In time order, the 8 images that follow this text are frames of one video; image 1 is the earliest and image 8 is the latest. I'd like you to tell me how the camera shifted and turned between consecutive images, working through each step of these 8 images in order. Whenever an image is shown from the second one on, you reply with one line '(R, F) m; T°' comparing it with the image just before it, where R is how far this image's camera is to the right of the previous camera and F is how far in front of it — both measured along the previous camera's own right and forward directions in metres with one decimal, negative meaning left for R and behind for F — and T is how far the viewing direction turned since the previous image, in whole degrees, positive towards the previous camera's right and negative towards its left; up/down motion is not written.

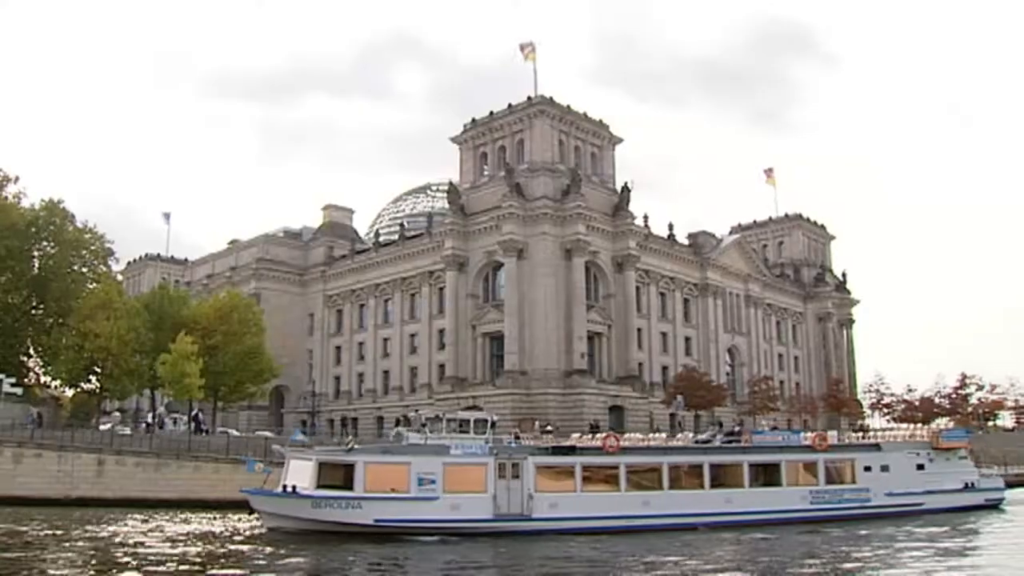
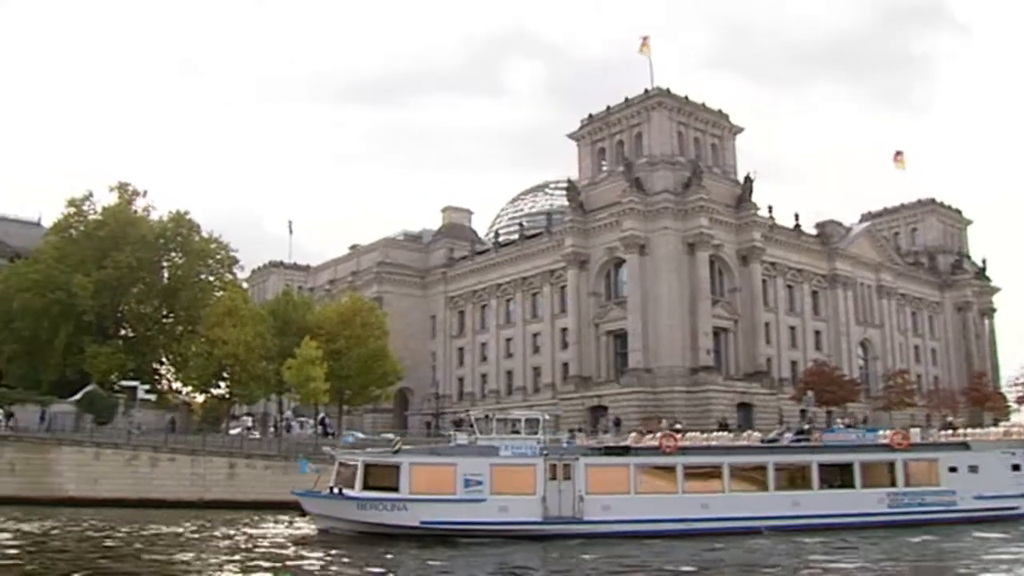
(-0.1, +0.9) m; -6°
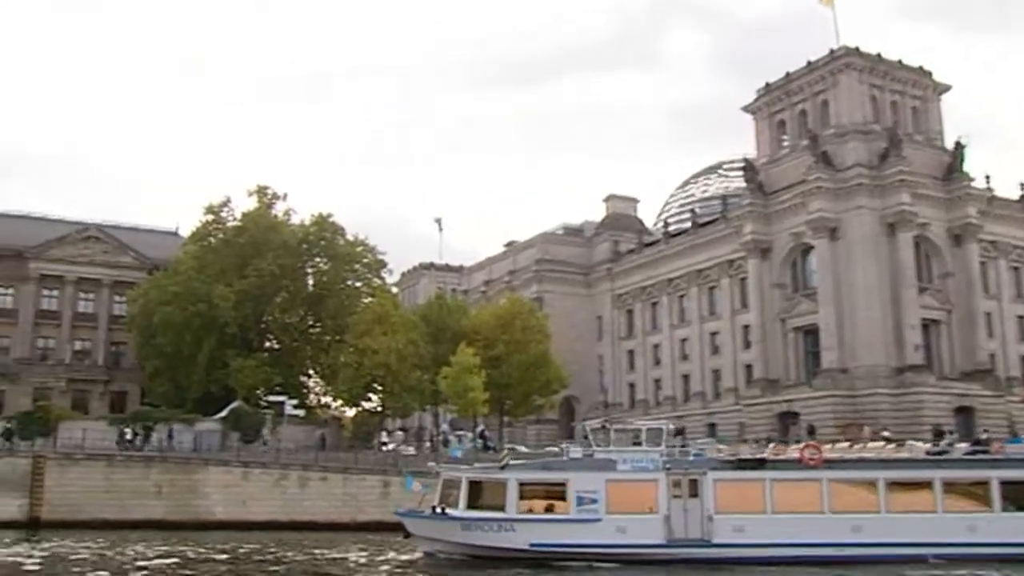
(+1.1, +7.3) m; -9°
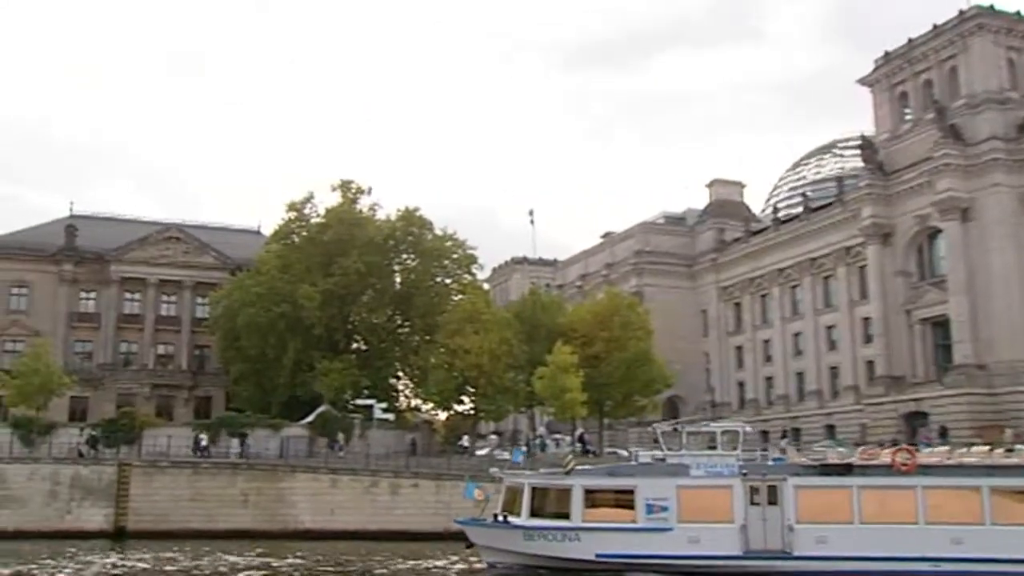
(+0.4, +3.9) m; -5°
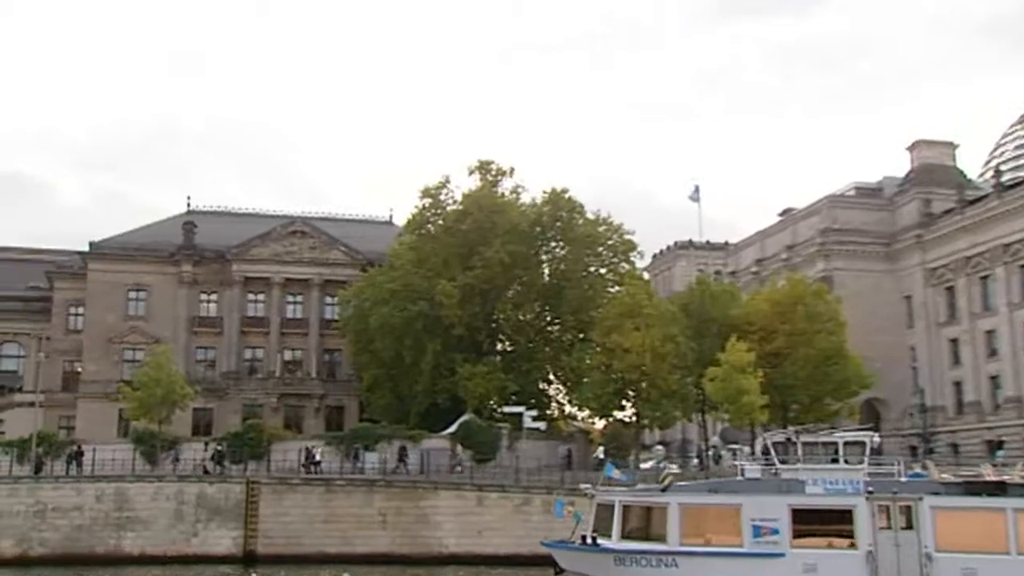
(-0.4, +7.7) m; -8°
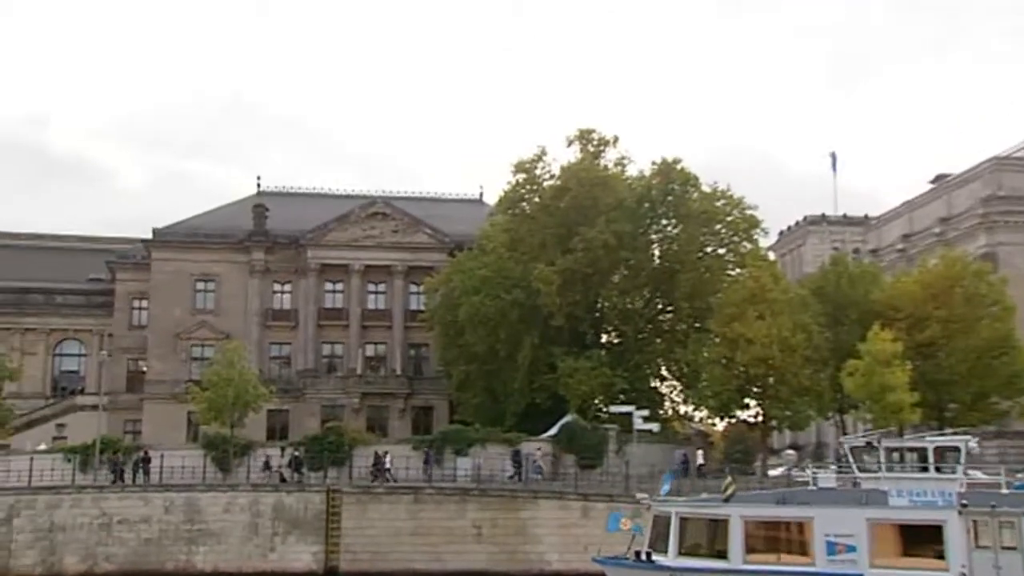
(-0.6, +6.3) m; -5°
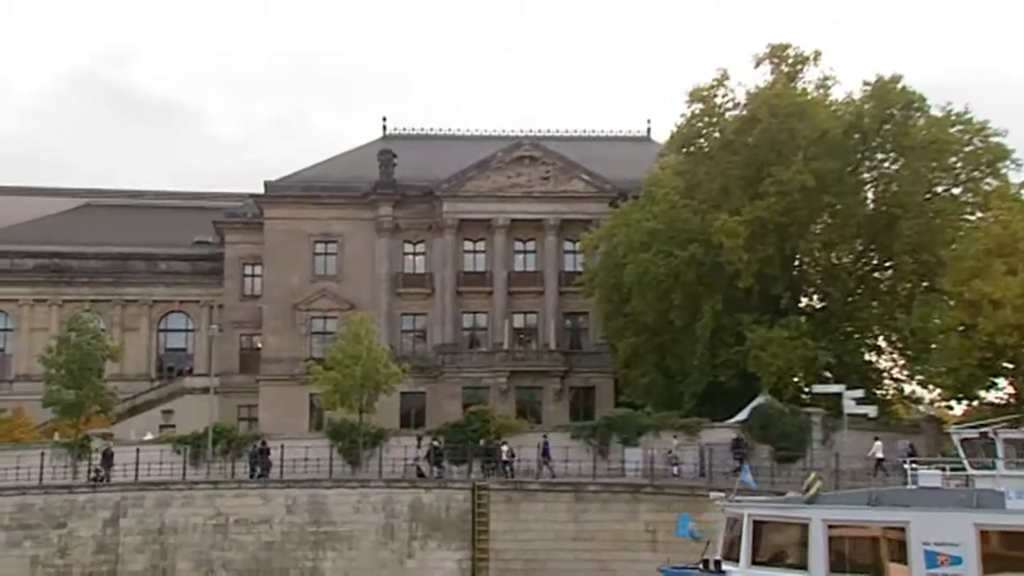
(-1.4, +8.7) m; -7°
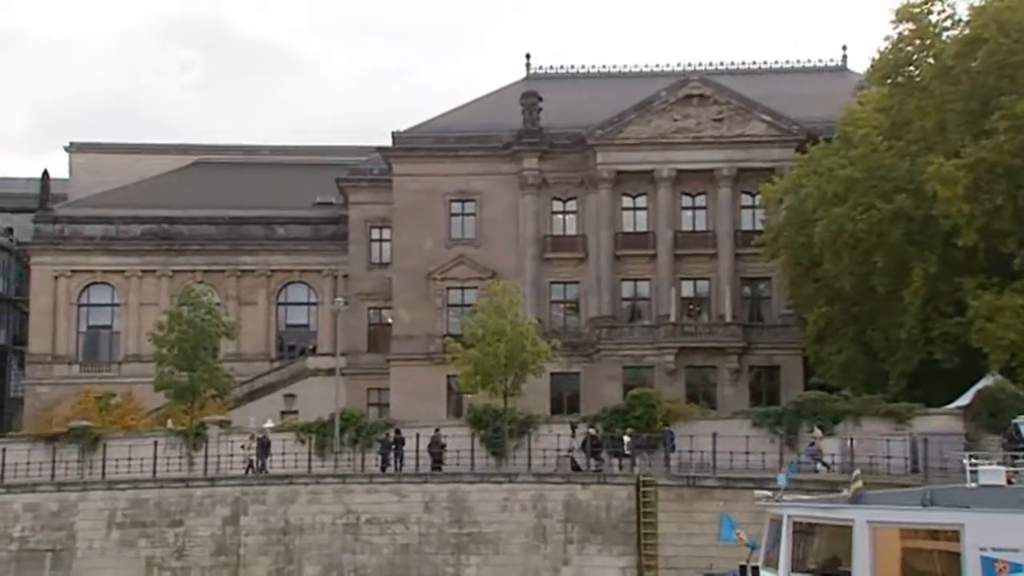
(-1.4, +6.2) m; -6°
